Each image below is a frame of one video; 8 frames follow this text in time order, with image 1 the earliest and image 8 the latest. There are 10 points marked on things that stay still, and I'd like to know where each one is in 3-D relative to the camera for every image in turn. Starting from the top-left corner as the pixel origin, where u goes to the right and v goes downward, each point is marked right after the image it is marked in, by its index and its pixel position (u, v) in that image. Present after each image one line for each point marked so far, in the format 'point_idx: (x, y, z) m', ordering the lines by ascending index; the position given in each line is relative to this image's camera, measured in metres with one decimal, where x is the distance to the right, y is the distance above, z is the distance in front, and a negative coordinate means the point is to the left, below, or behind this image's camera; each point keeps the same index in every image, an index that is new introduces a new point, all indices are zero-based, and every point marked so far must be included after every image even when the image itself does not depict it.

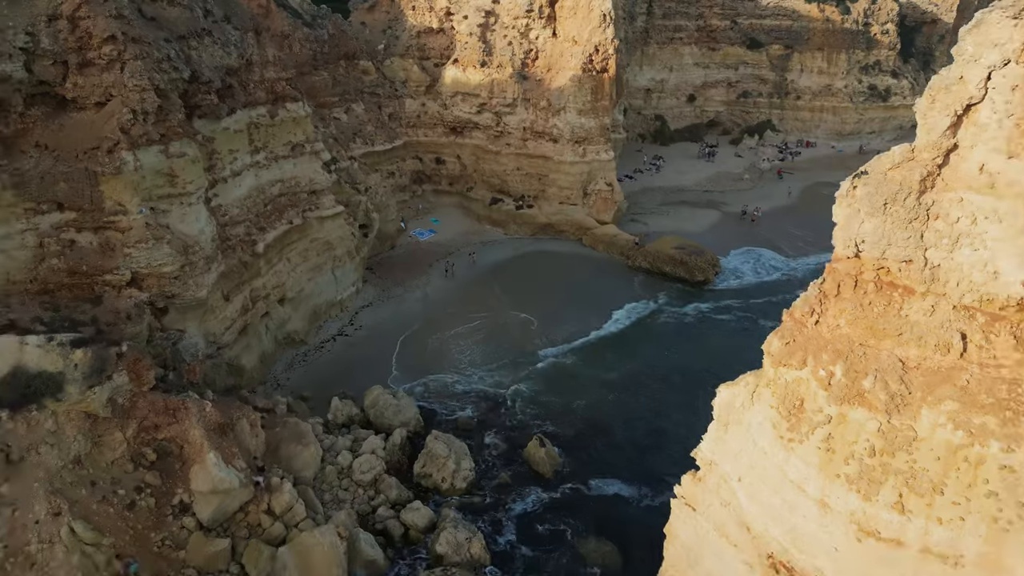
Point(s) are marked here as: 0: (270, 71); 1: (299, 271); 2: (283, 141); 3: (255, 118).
0: (-15.5, +13.9, +18.5) m
1: (-14.3, +1.1, +19.3) m
2: (-15.1, +9.7, +19.2) m
3: (-16.0, +10.5, +18.0) m
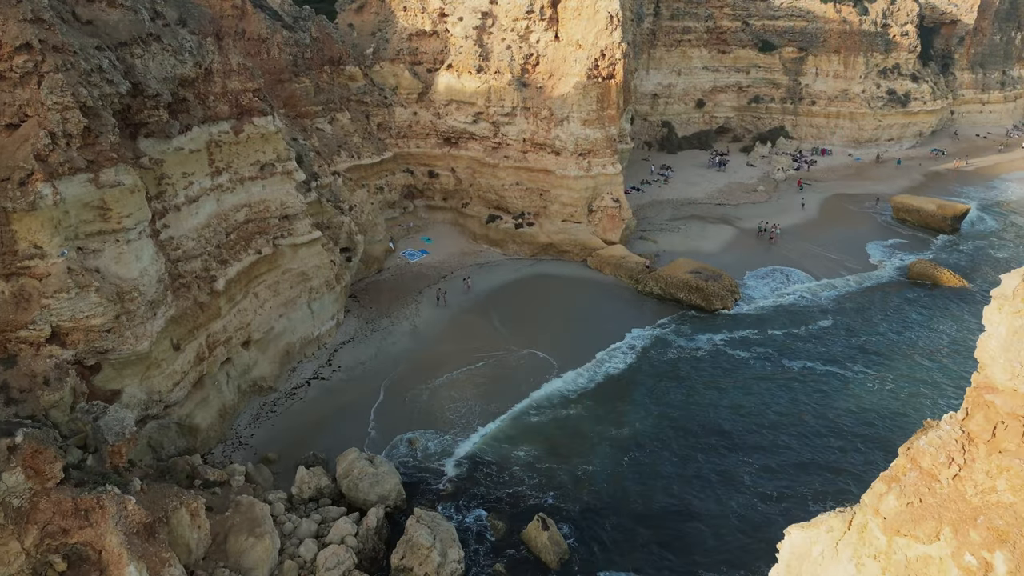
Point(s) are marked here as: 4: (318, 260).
0: (-15.6, +11.6, +16.3) m
1: (-14.4, -1.1, +17.0) m
2: (-15.2, +7.4, +16.9) m
3: (-16.1, +8.2, +15.7) m
4: (-12.5, +1.8, +18.7) m
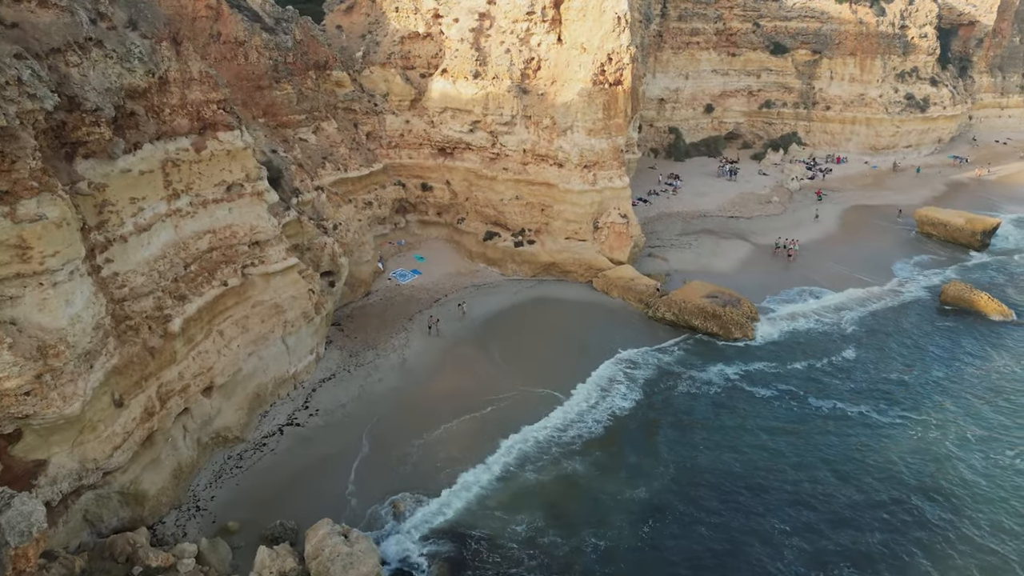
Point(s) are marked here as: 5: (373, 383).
0: (-15.7, +9.7, +14.3) m
1: (-14.5, -3.0, +15.1) m
2: (-15.3, +5.5, +14.9) m
3: (-16.2, +6.4, +13.7) m
4: (-12.6, -0.1, +16.7) m
5: (-8.5, -5.9, +17.7) m
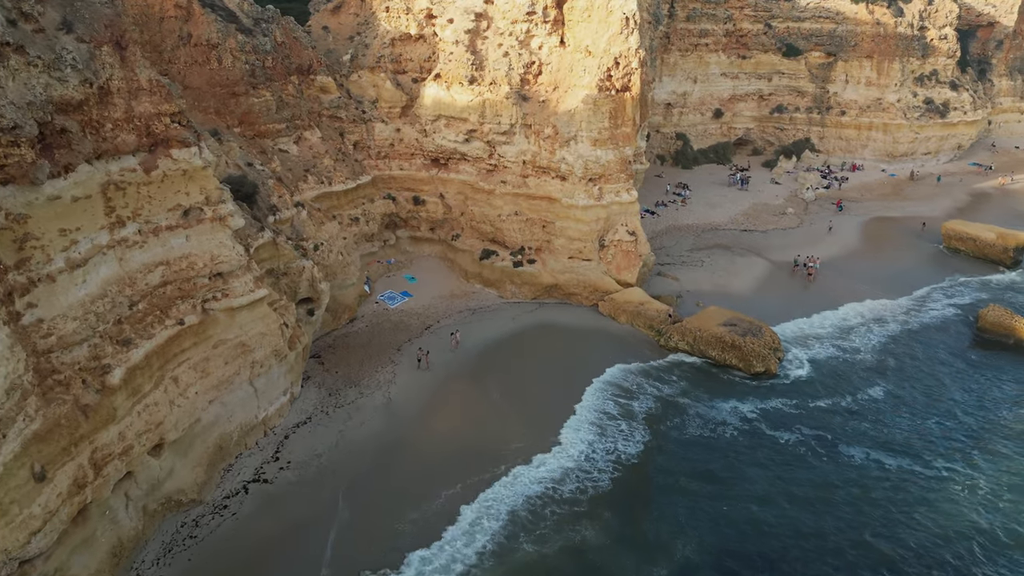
0: (-15.8, +7.9, +12.4) m
1: (-14.6, -4.8, +13.2) m
2: (-15.4, +3.7, +13.0) m
3: (-16.3, +4.6, +11.8) m
4: (-12.7, -1.9, +14.8) m
5: (-8.6, -7.7, +15.8) m
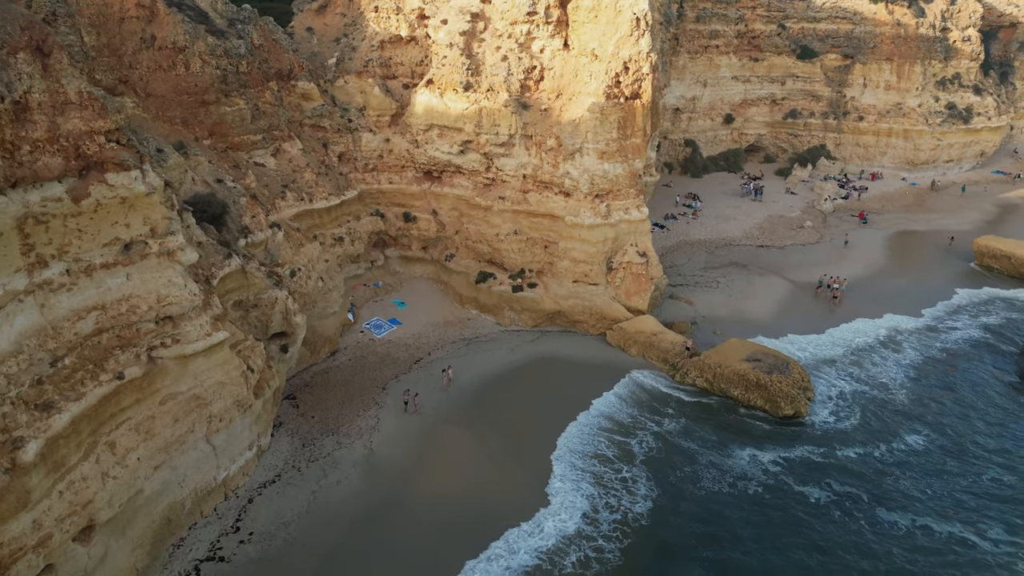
0: (-15.9, +6.1, +10.4) m
1: (-14.7, -6.7, +11.2) m
2: (-15.5, +1.9, +11.1) m
3: (-16.4, +2.7, +9.9) m
4: (-12.8, -3.7, +12.8) m
5: (-8.7, -9.5, +13.8) m
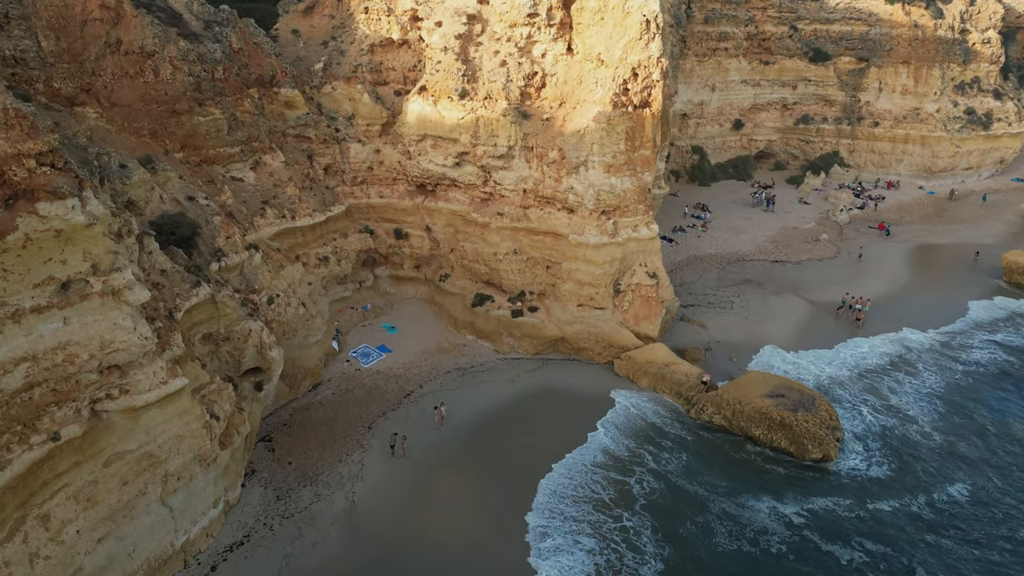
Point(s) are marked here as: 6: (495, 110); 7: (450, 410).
0: (-15.9, +4.5, +8.9) m
1: (-14.7, -8.2, +9.6) m
2: (-15.6, +0.3, +9.5) m
3: (-16.4, +1.2, +8.3) m
4: (-12.9, -5.3, +11.3) m
5: (-8.8, -11.1, +12.2) m
6: (-1.1, +11.7, +19.1) m
7: (-3.5, -6.8, +16.5) m
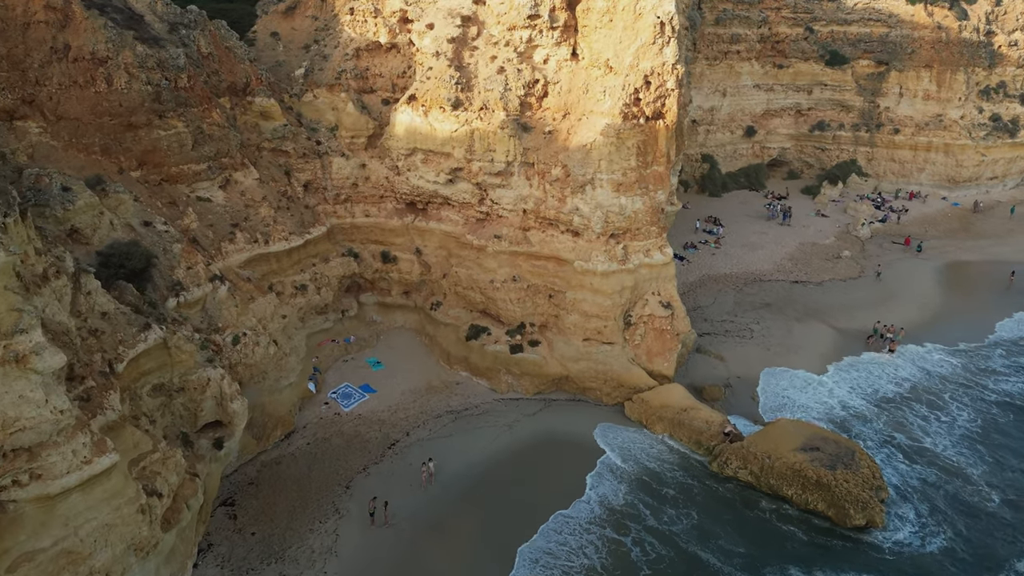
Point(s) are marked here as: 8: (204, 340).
0: (-16.0, +2.7, +7.0) m
1: (-14.8, -10.1, +7.7) m
2: (-15.7, -1.5, +7.6) m
3: (-16.5, -0.7, +6.4) m
4: (-13.0, -7.1, +9.4) m
5: (-8.9, -12.9, +10.3) m
6: (-1.2, +9.9, +17.2) m
7: (-3.6, -8.7, +14.6) m
8: (-14.3, -2.4, +13.5) m
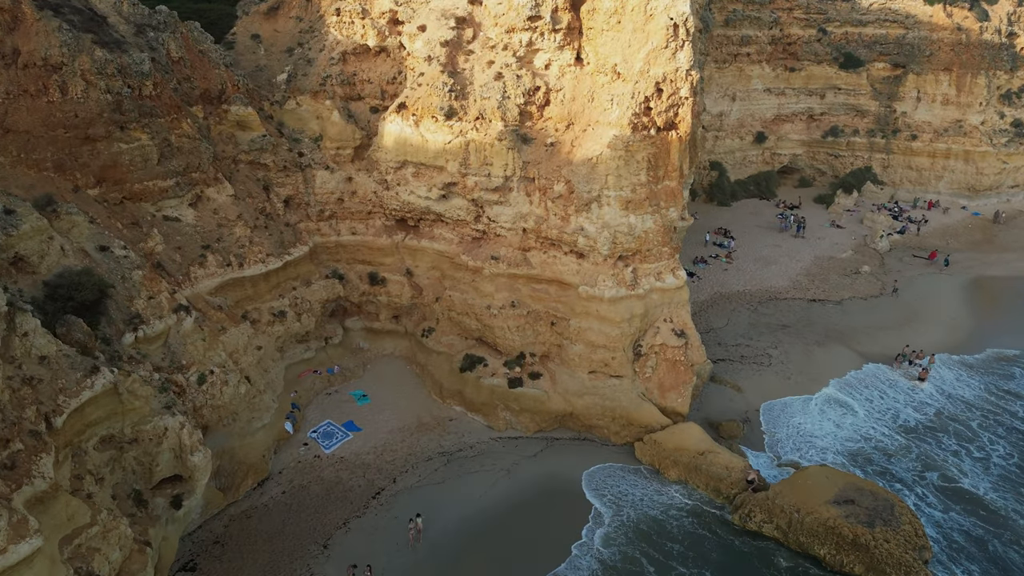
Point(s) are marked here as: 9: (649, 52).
0: (-16.1, +1.3, +5.5) m
1: (-14.9, -11.5, +6.2) m
2: (-15.7, -2.9, +6.1) m
3: (-16.6, -2.1, +5.0) m
4: (-13.1, -8.6, +7.9) m
5: (-9.0, -14.3, +8.8) m
6: (-1.3, +8.4, +15.7) m
7: (-3.7, -10.1, +13.1) m
8: (-14.4, -3.8, +12.0) m
9: (+7.0, +11.9, +14.6) m
